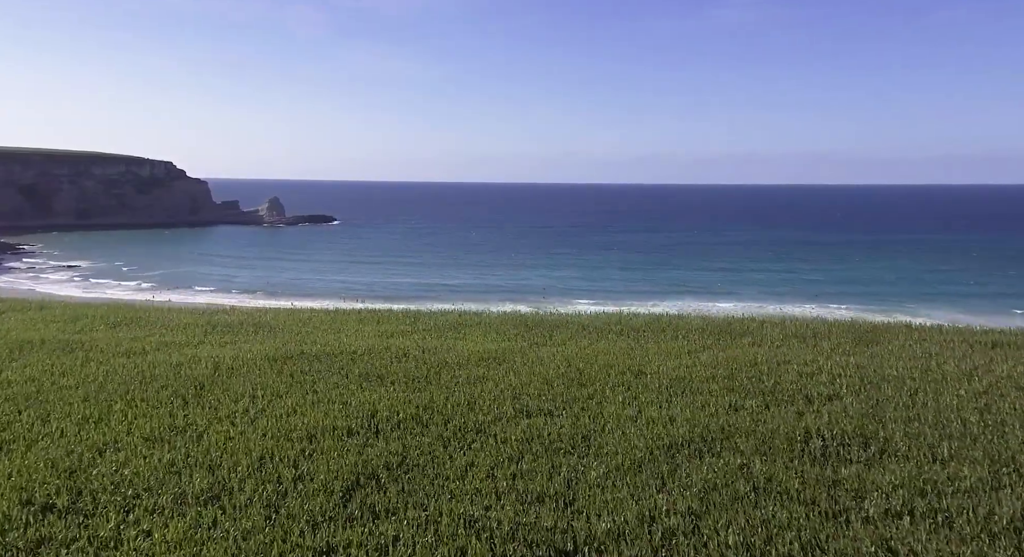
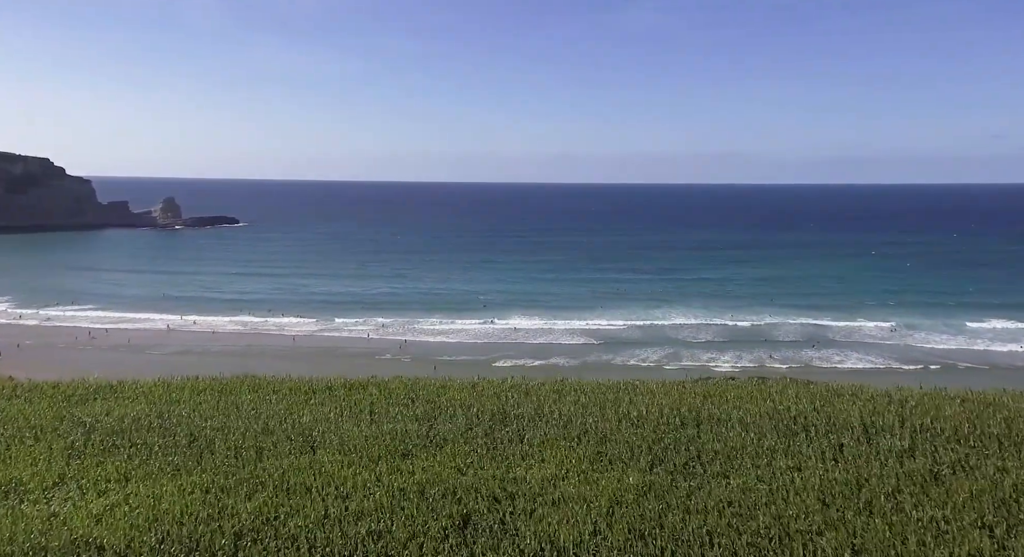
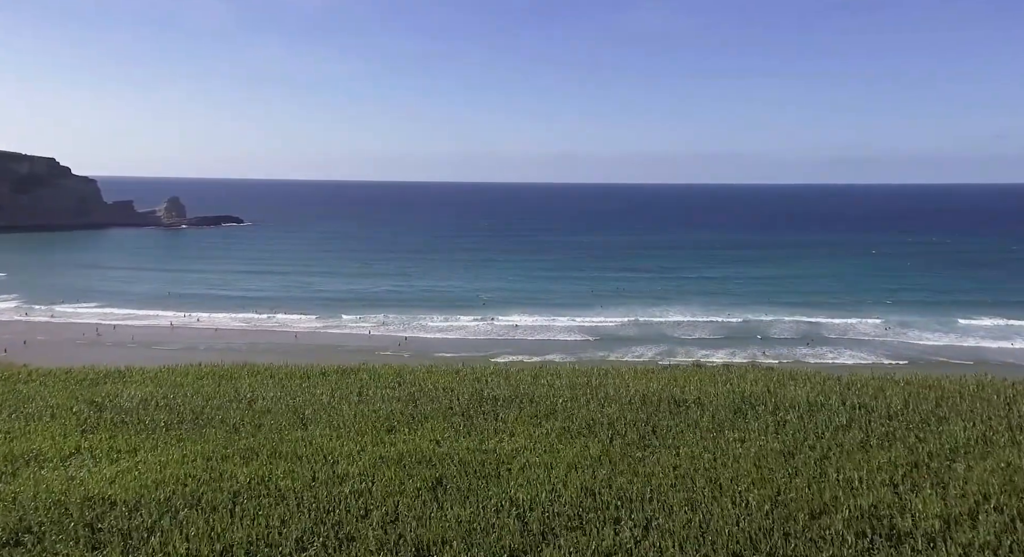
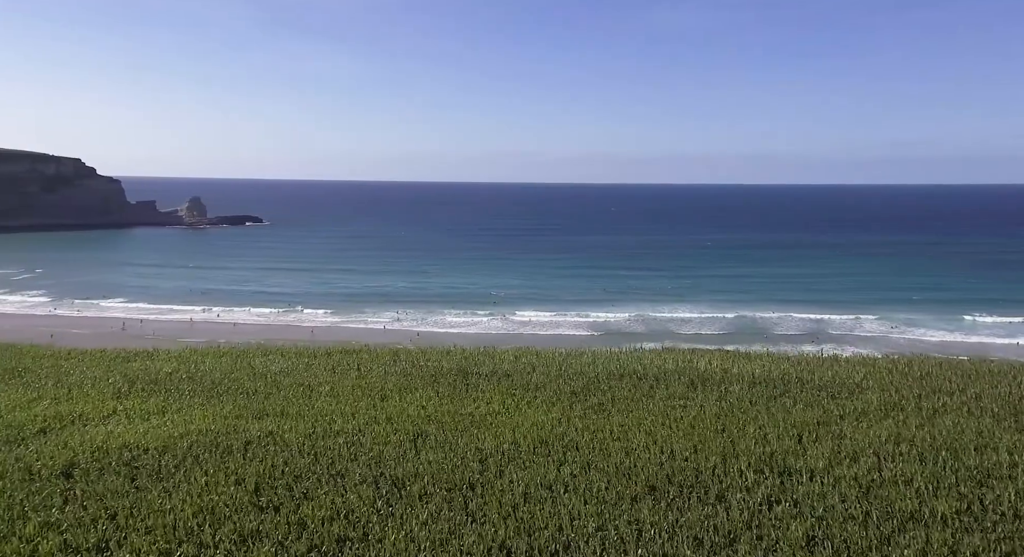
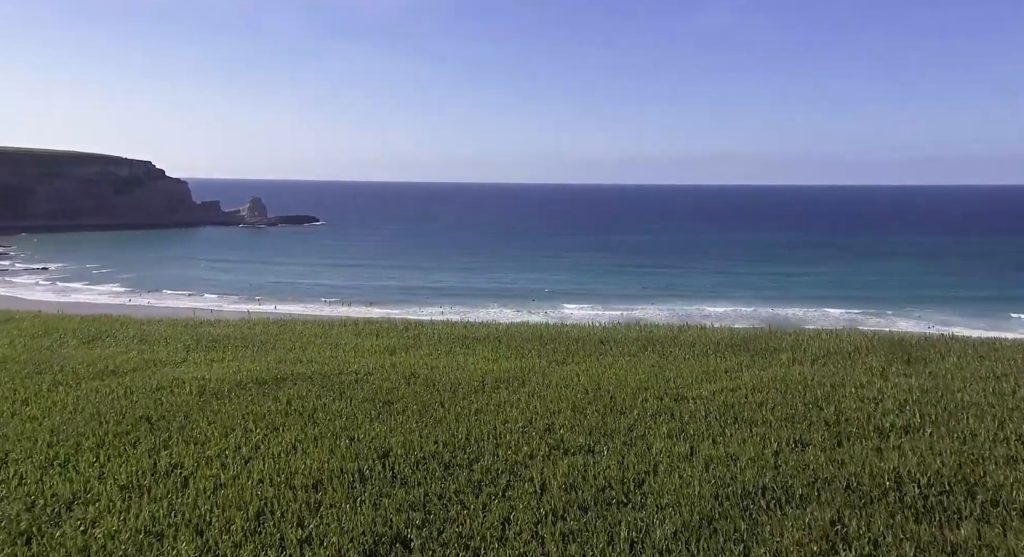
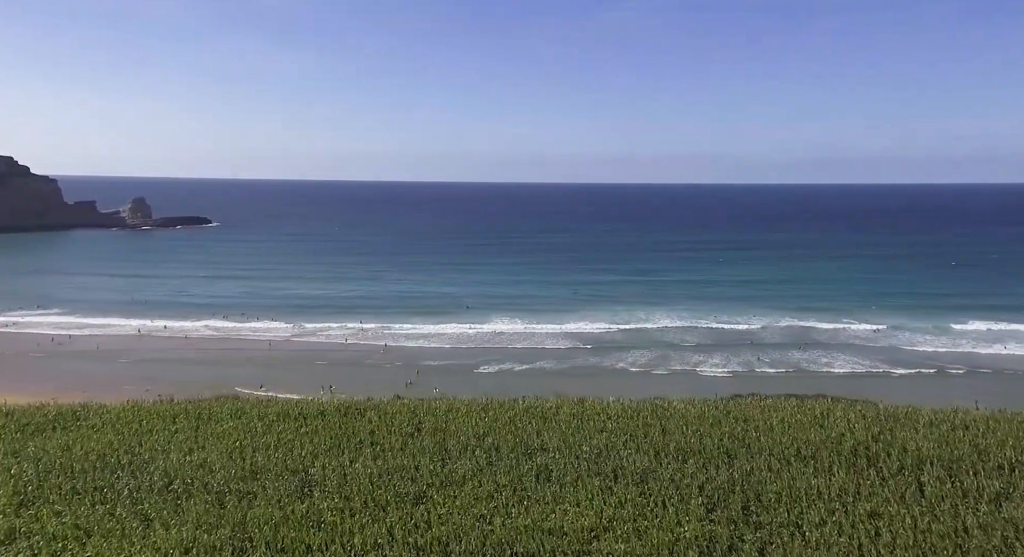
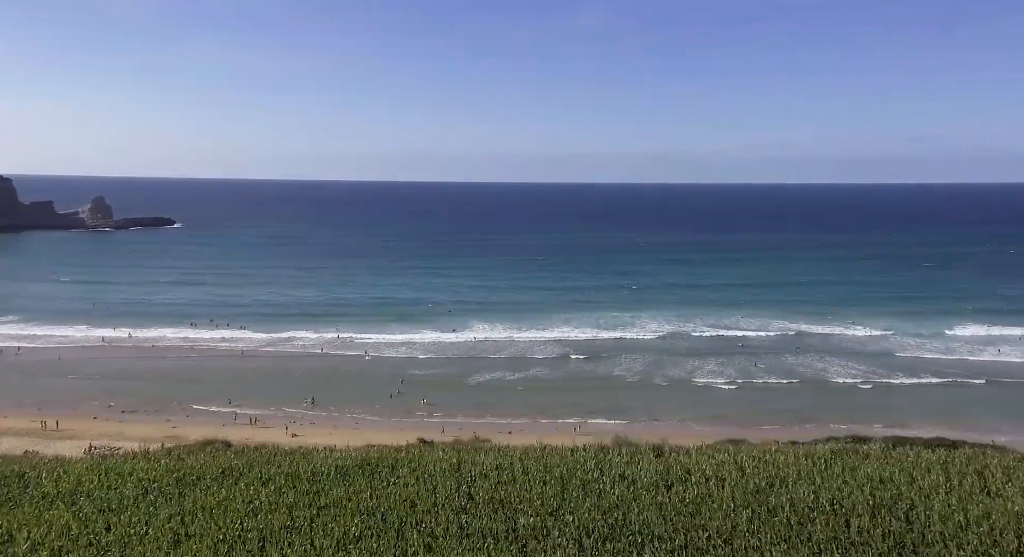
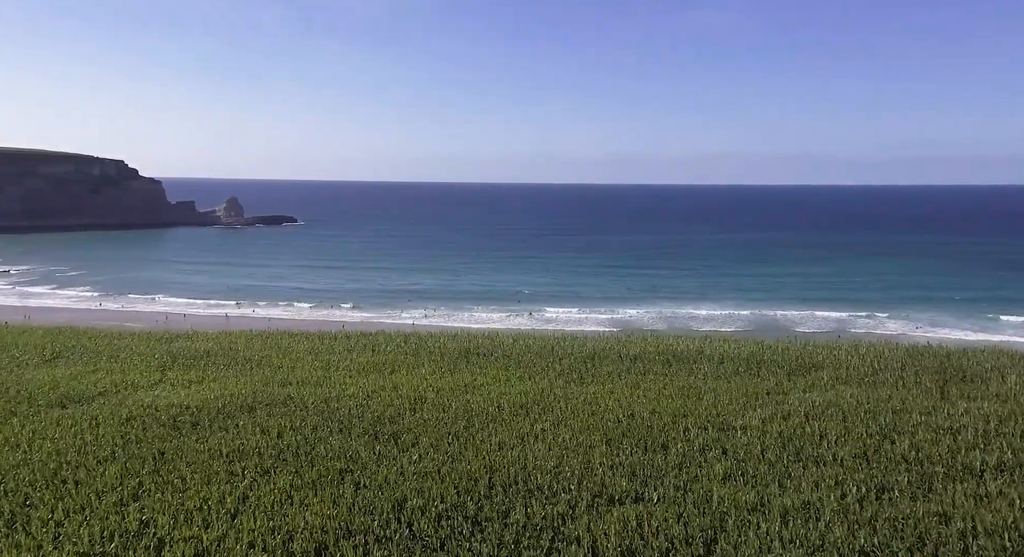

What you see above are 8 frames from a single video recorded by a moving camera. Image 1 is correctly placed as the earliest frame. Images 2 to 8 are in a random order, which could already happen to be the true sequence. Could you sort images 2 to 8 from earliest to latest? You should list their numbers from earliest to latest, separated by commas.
5, 8, 4, 3, 2, 6, 7
